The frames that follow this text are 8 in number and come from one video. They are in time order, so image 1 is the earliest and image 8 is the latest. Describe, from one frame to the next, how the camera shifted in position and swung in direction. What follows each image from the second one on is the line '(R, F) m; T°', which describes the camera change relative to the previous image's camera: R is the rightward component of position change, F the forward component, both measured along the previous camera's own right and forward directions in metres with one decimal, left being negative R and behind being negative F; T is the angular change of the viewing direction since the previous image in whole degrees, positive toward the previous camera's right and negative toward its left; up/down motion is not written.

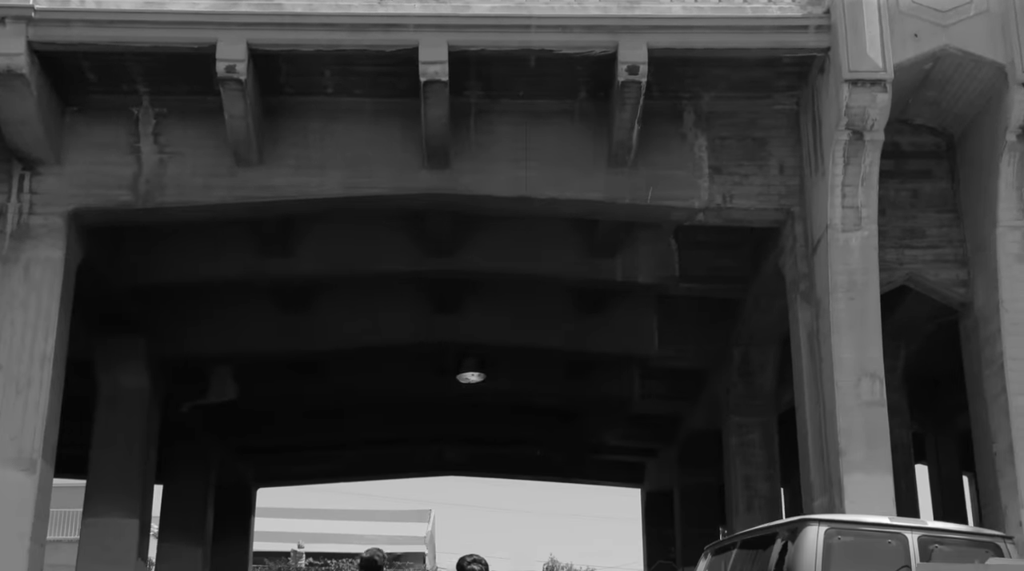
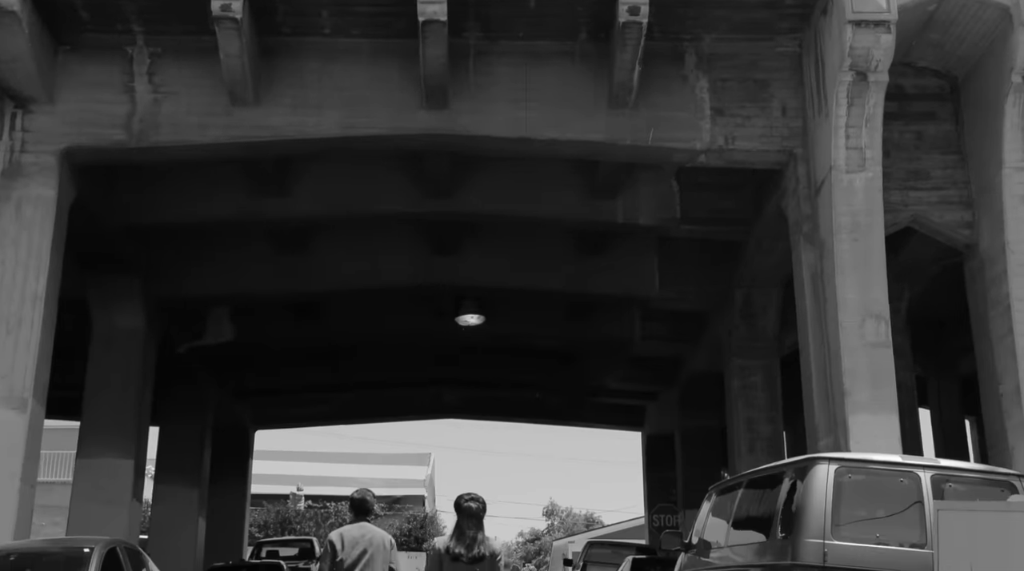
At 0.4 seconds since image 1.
(0.0, +0.1) m; 0°
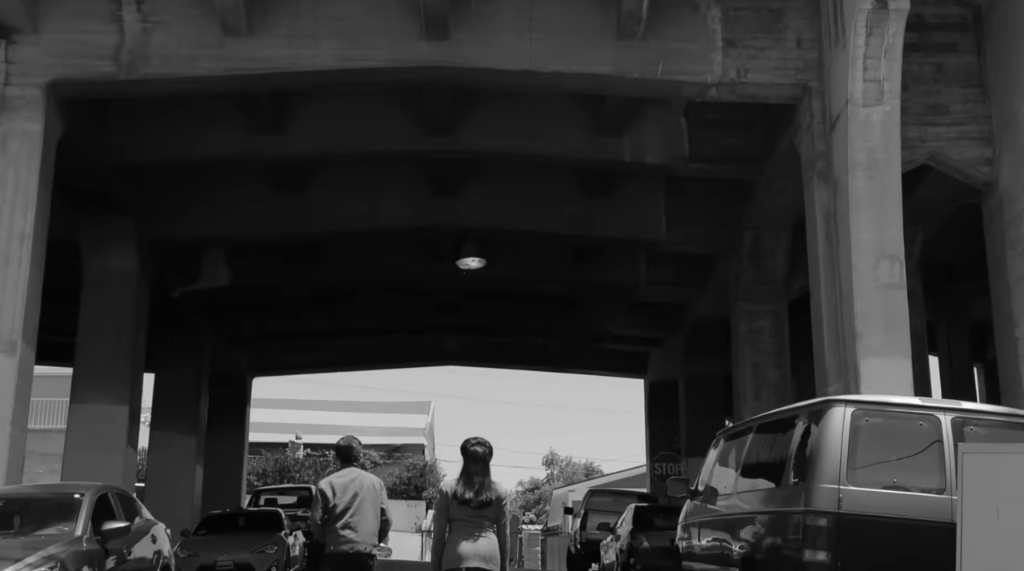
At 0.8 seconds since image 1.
(0.0, +0.5) m; 0°
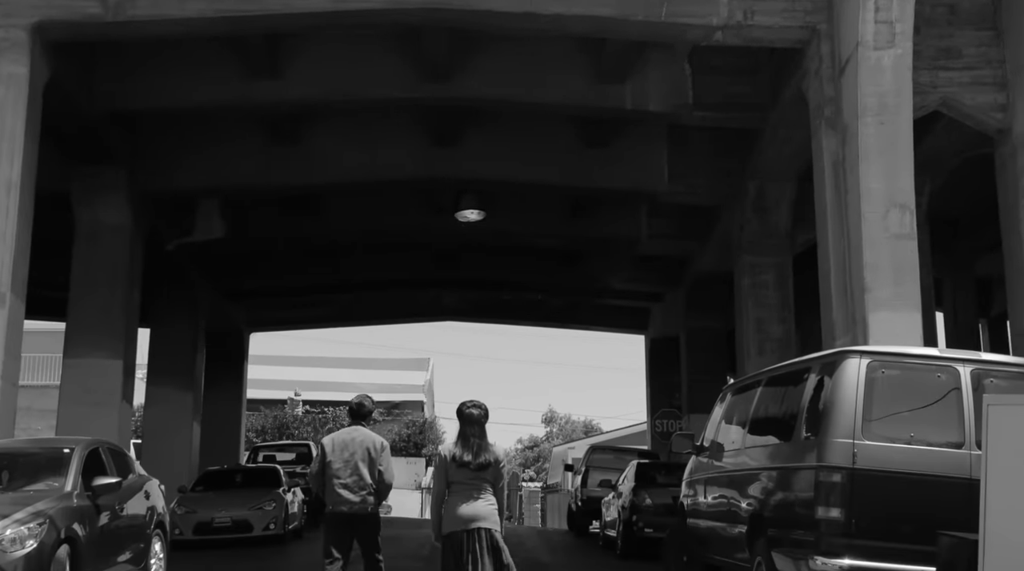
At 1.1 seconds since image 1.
(0.0, +0.4) m; 0°
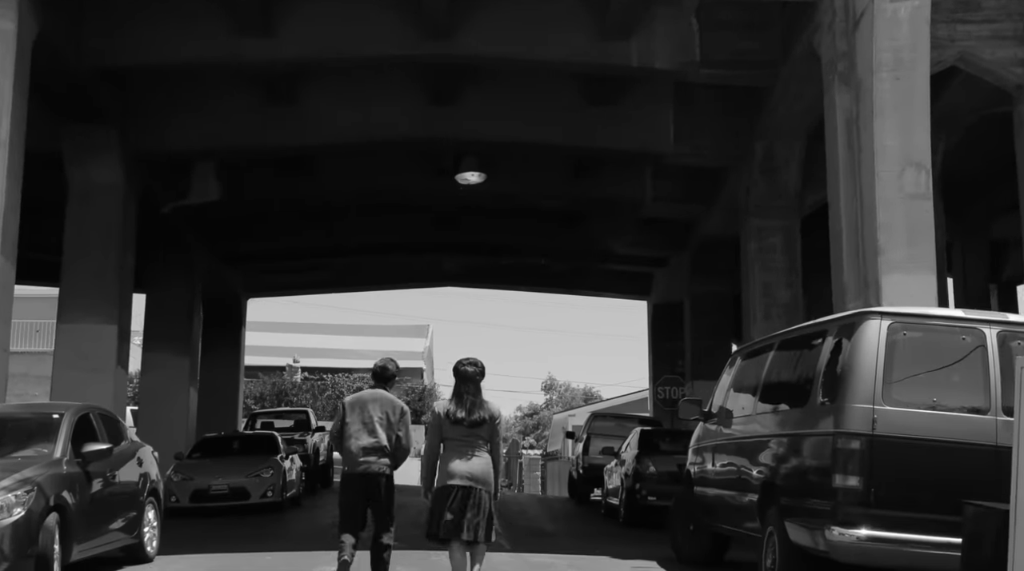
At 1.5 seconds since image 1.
(0.0, +0.4) m; 0°
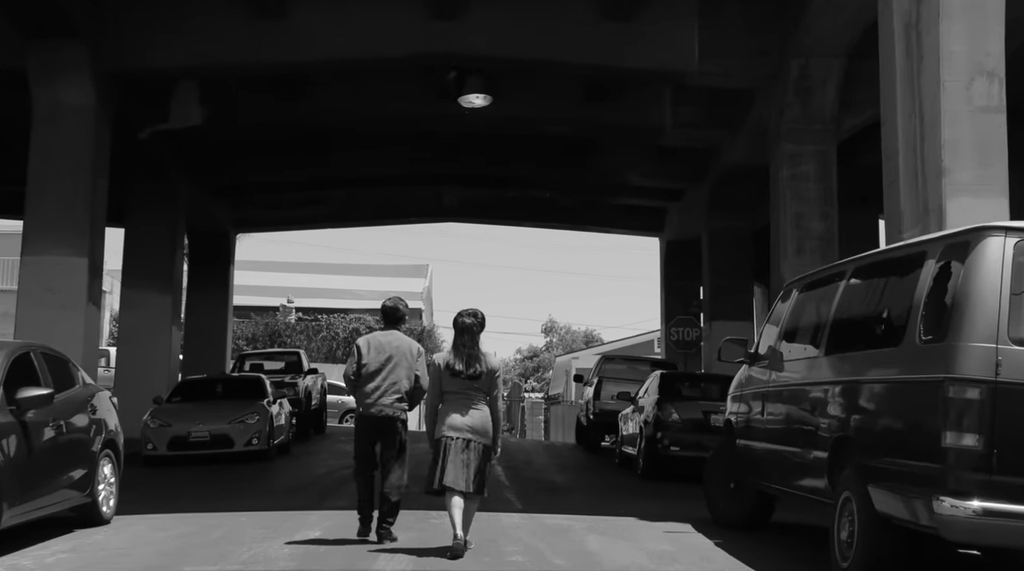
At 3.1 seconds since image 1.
(-0.1, +1.6) m; 0°
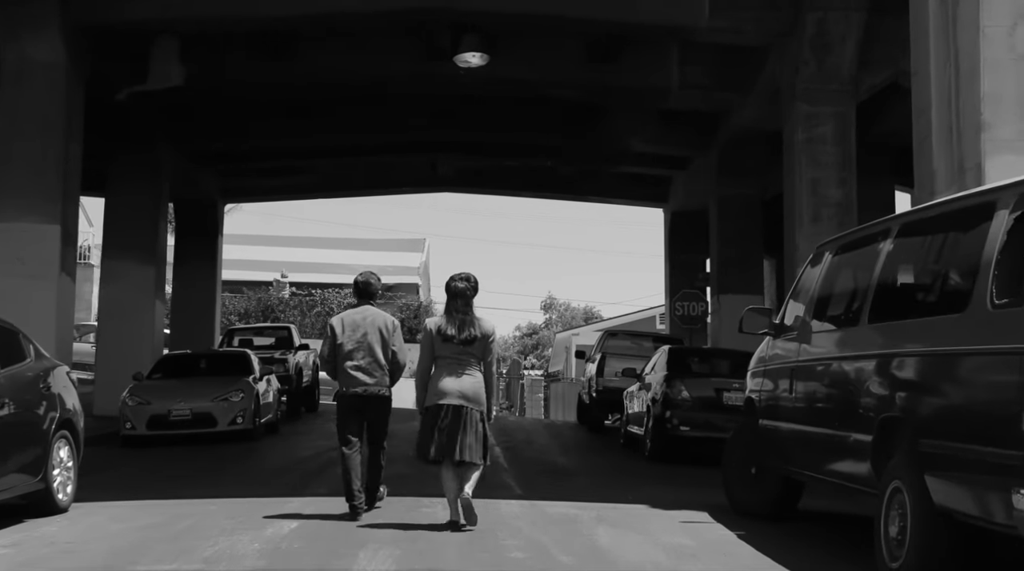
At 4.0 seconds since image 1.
(0.0, +0.9) m; 0°
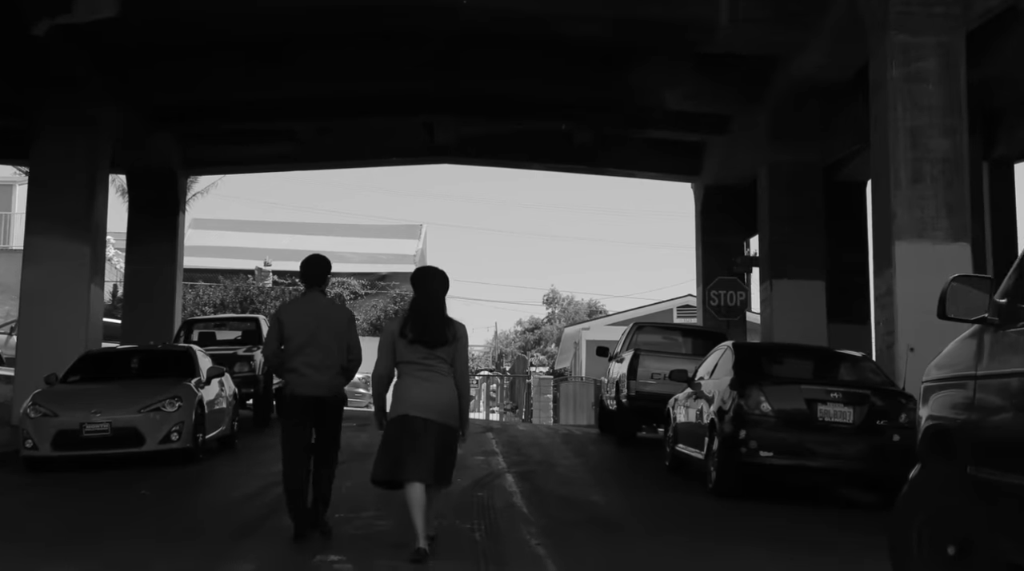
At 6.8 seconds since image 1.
(-0.2, +3.5) m; 0°
